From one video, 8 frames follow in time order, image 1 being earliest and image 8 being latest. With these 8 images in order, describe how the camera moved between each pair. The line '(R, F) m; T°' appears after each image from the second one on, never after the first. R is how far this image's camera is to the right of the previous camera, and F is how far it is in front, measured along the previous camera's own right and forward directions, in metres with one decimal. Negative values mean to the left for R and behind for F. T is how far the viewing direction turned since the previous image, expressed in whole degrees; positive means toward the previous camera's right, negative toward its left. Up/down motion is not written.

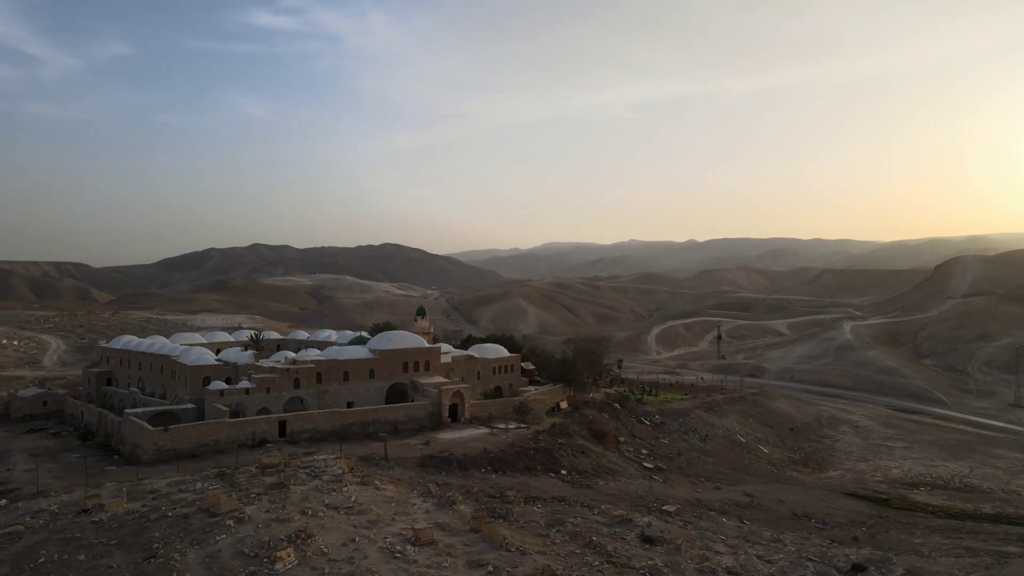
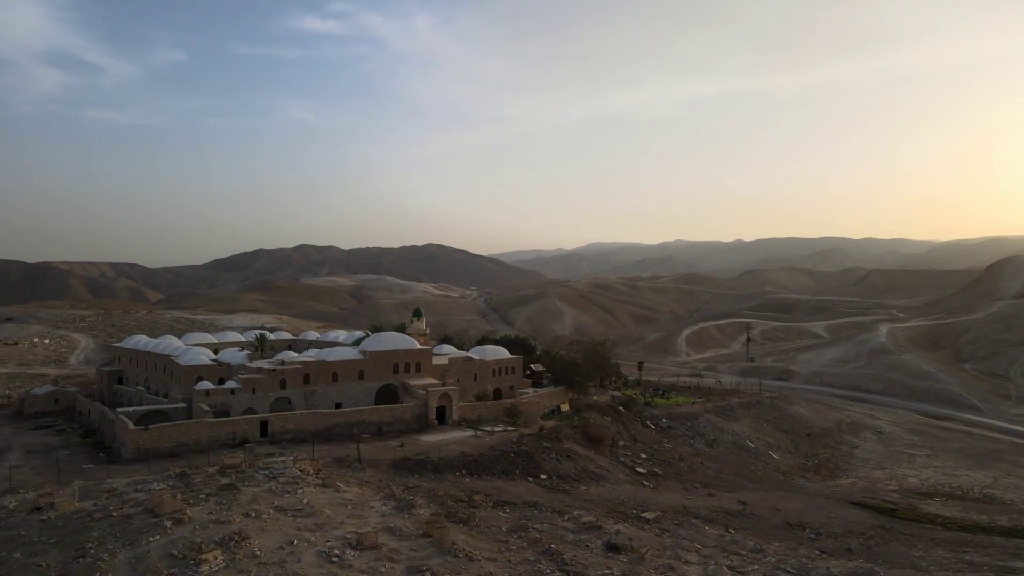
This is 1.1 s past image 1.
(+1.7, +0.3) m; -3°
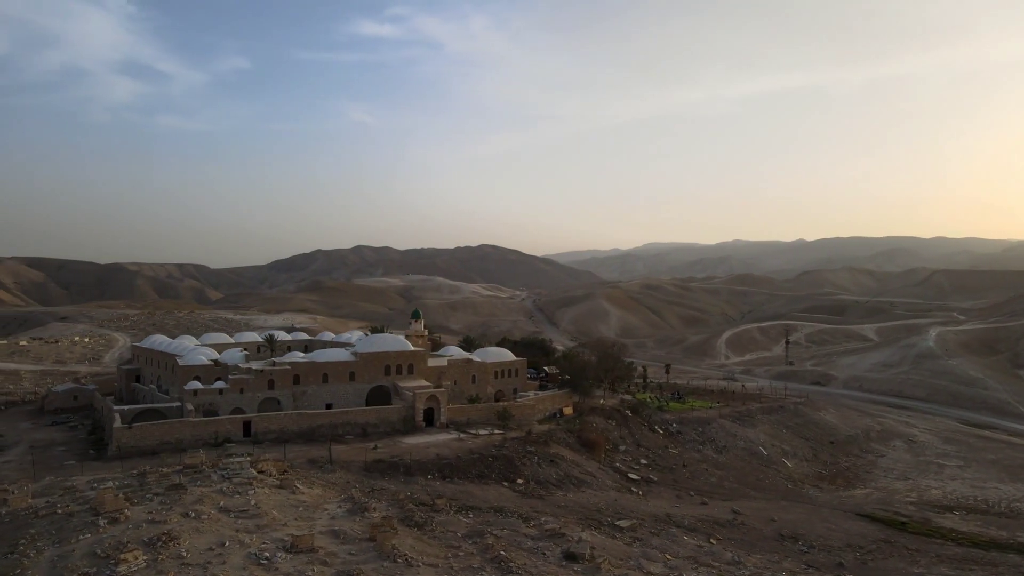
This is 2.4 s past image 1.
(+2.1, +0.3) m; -4°
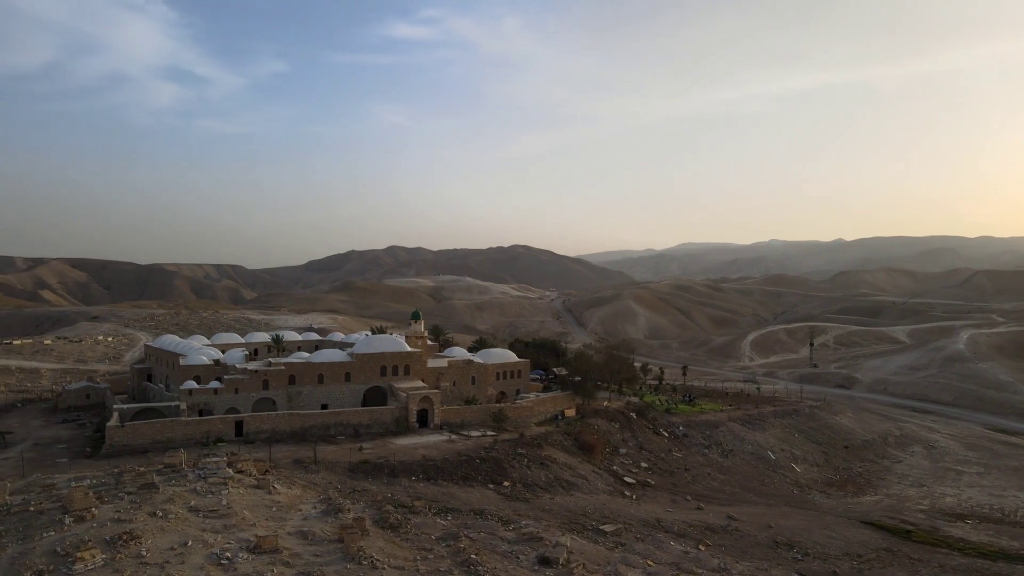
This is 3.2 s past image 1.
(+1.2, +0.2) m; -2°
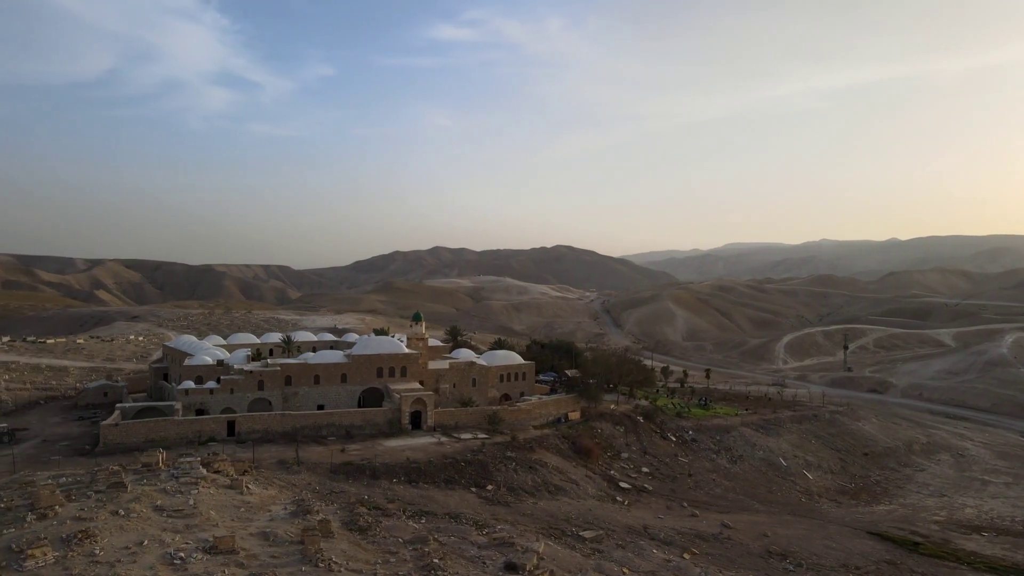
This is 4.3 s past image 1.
(+1.6, +0.2) m; -3°
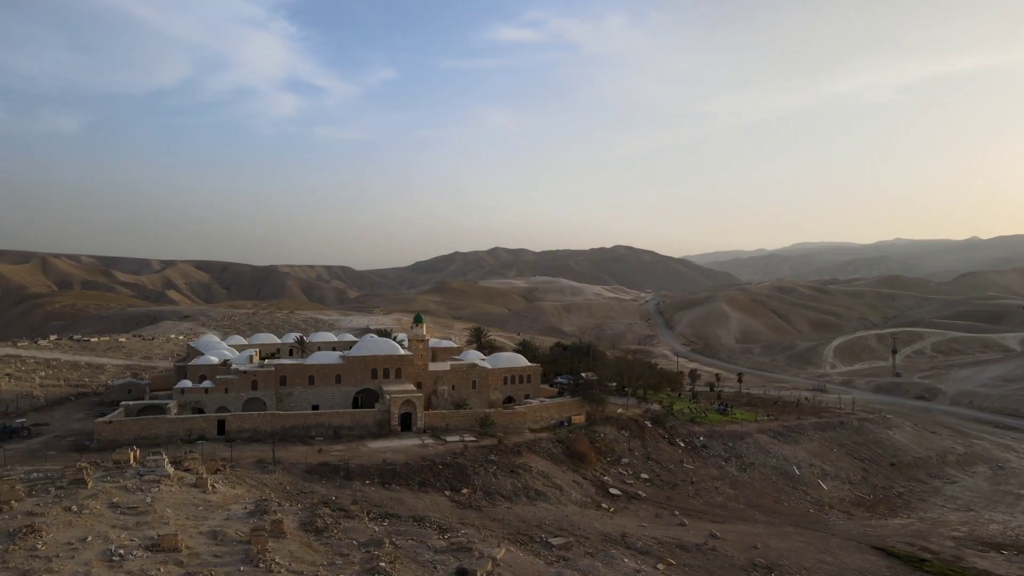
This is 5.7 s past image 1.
(+2.2, +0.3) m; -4°
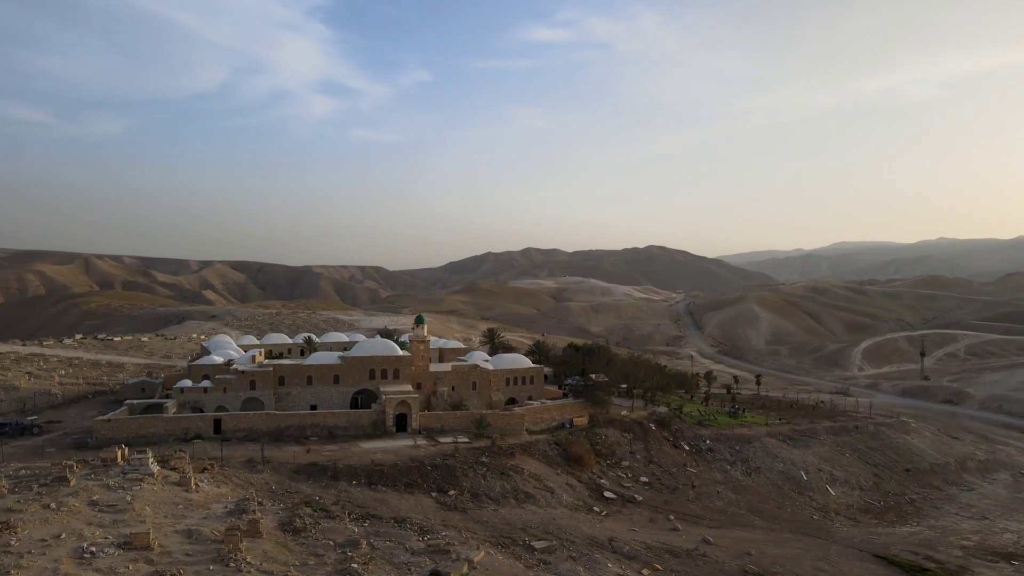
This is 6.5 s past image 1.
(+1.2, +0.1) m; -2°
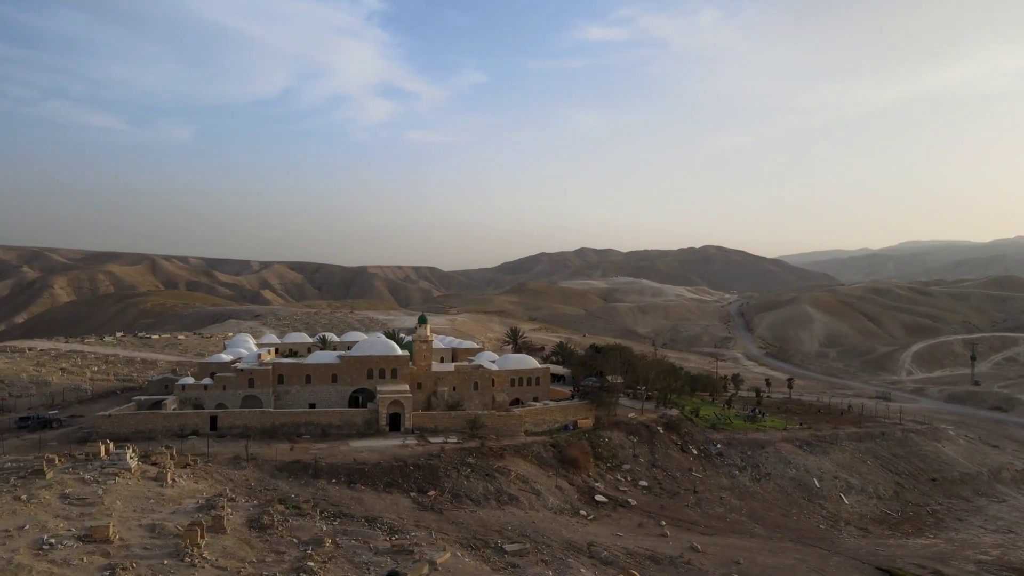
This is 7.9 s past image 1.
(+2.0, +0.2) m; -4°
